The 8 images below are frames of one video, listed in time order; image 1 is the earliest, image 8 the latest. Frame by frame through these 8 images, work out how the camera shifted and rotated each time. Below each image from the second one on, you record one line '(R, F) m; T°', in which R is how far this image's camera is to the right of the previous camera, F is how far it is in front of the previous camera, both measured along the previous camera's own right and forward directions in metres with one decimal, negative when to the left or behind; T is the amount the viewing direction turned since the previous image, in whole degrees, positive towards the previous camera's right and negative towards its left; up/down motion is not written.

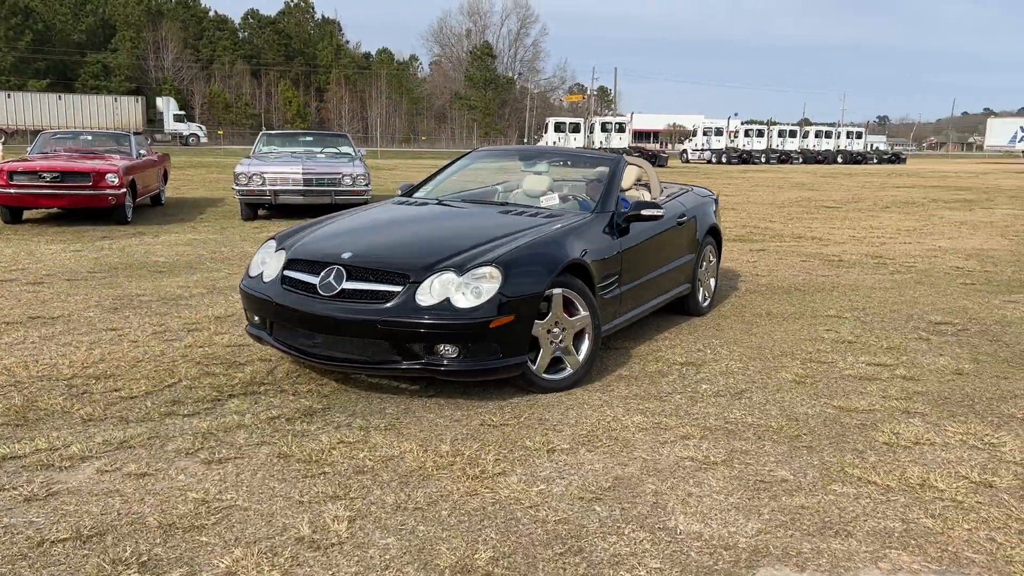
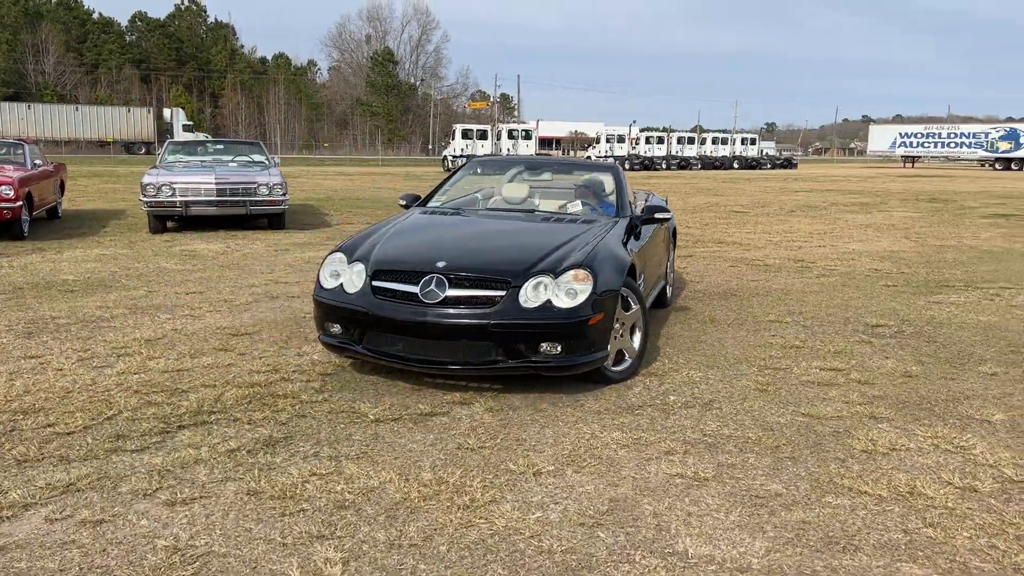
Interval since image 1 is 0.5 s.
(-0.3, +0.1) m; +6°
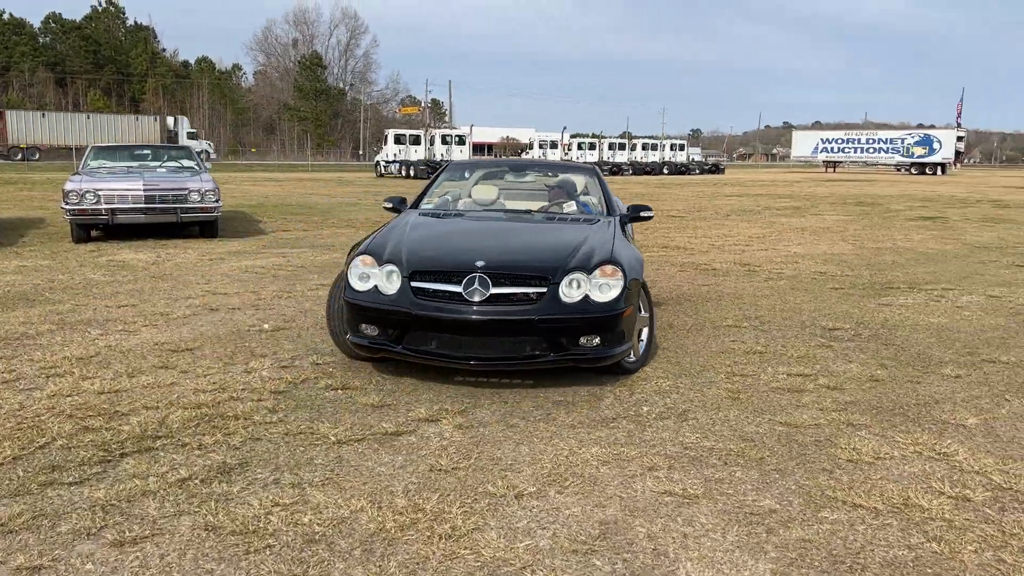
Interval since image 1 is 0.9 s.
(-0.1, +0.2) m; +4°
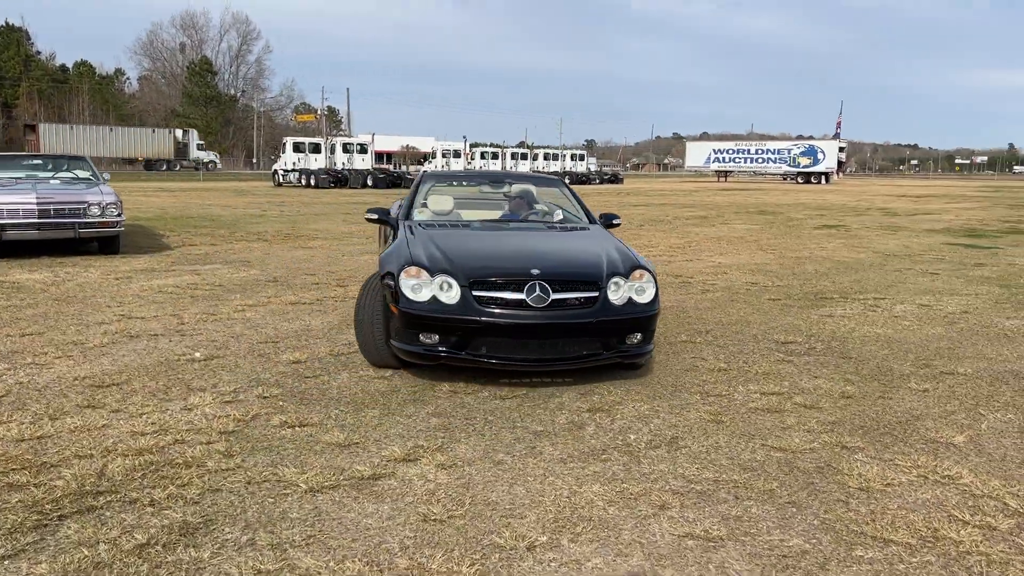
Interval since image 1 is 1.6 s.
(-0.3, +0.3) m; +7°
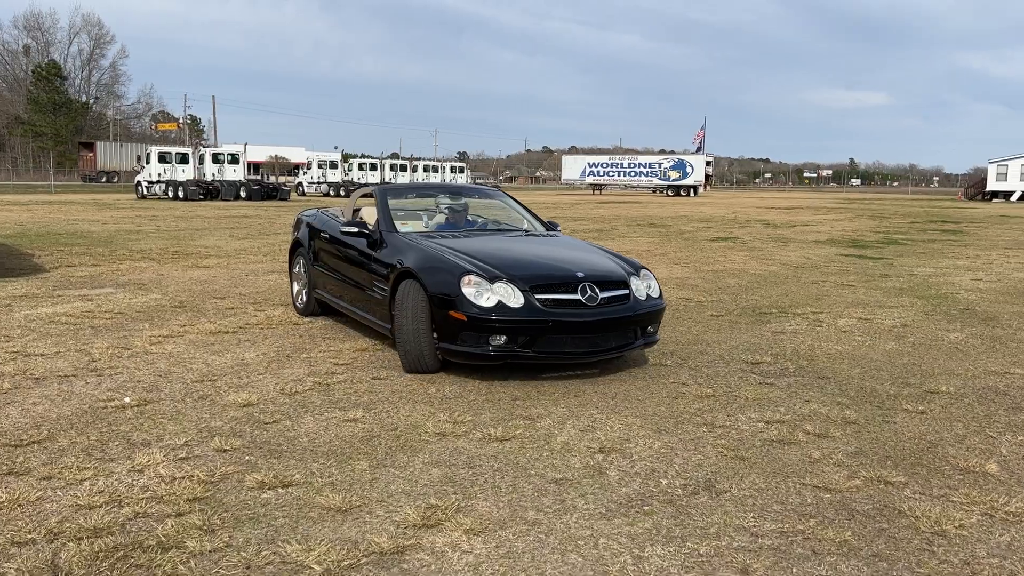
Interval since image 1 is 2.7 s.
(-0.5, +0.5) m; +8°
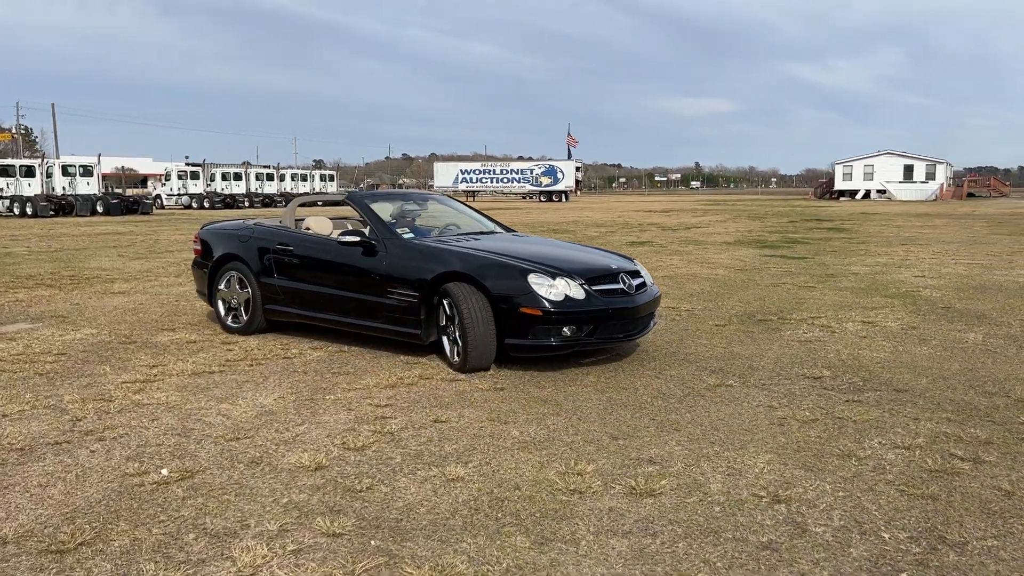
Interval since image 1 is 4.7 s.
(-1.1, +0.7) m; +9°
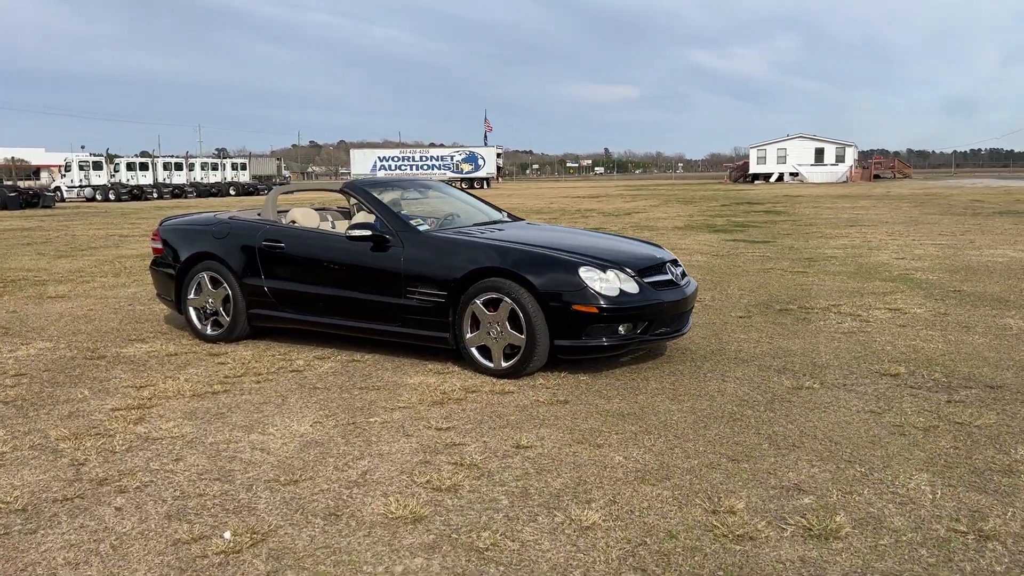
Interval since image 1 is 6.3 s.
(-0.7, +0.7) m; +6°
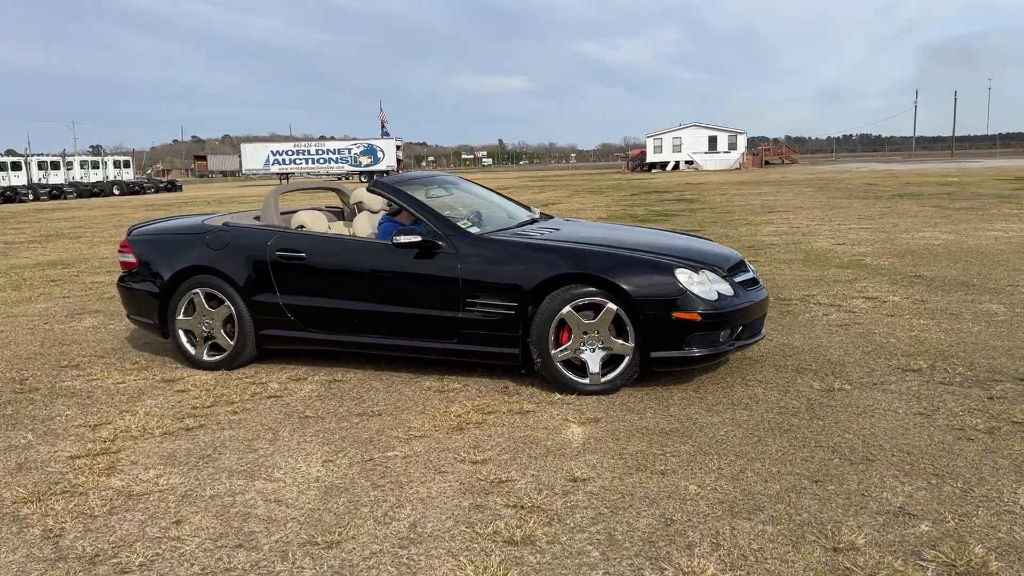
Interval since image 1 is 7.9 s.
(-0.6, +0.5) m; +7°
